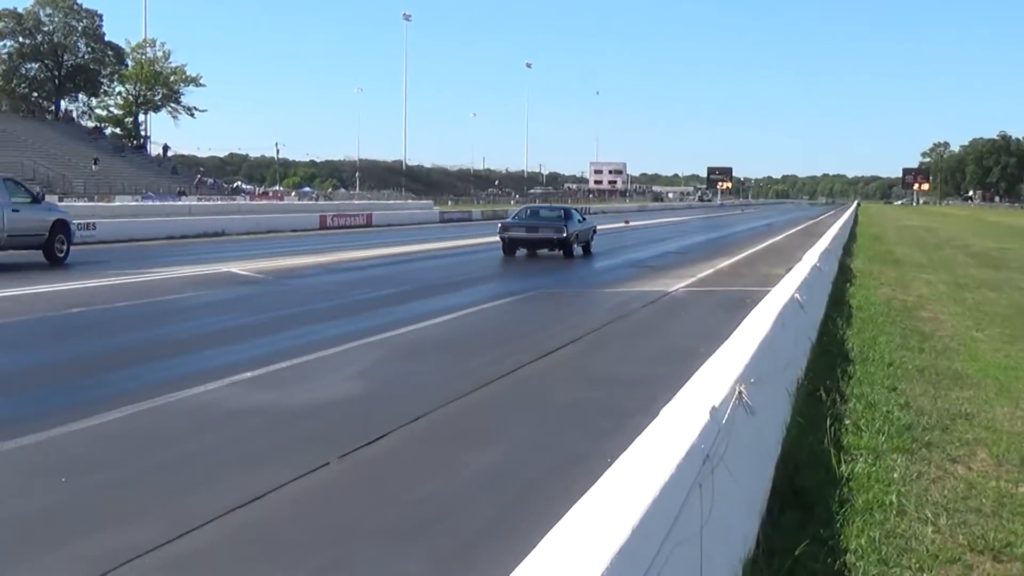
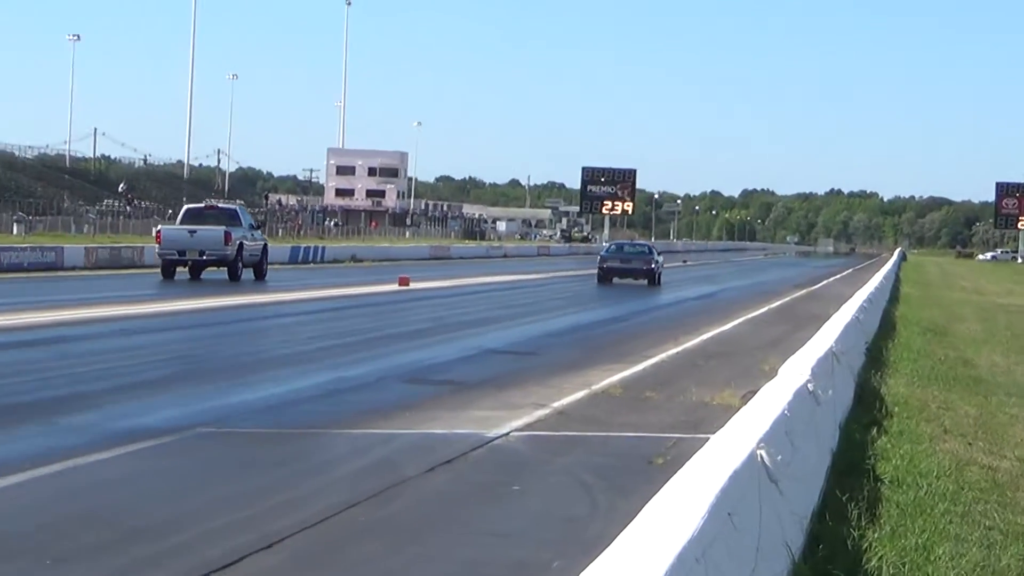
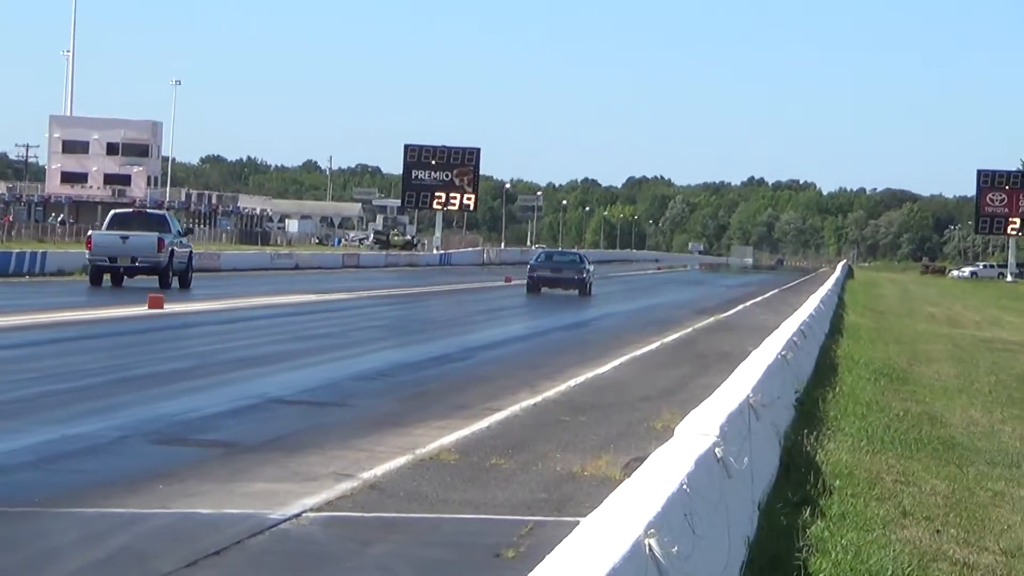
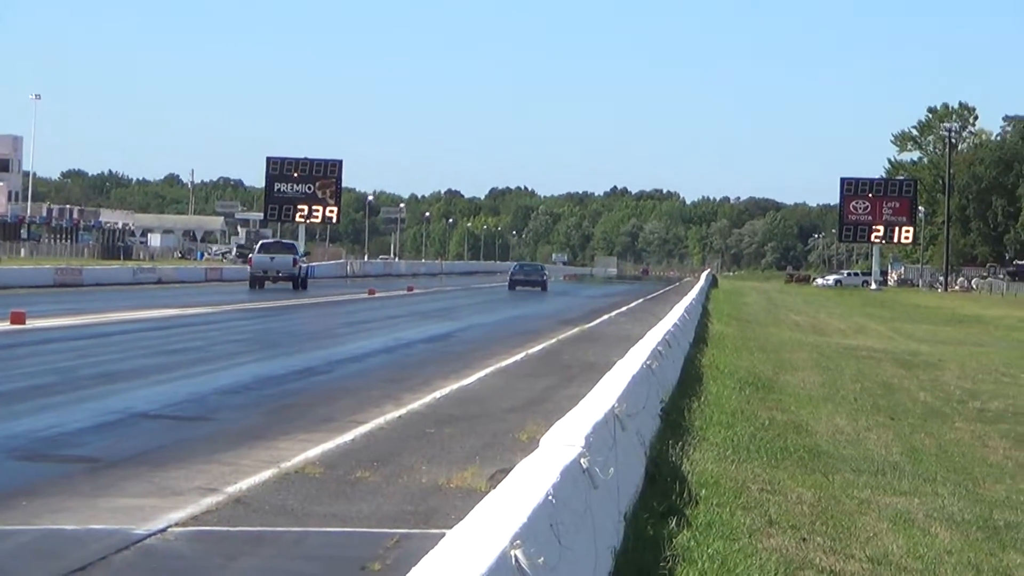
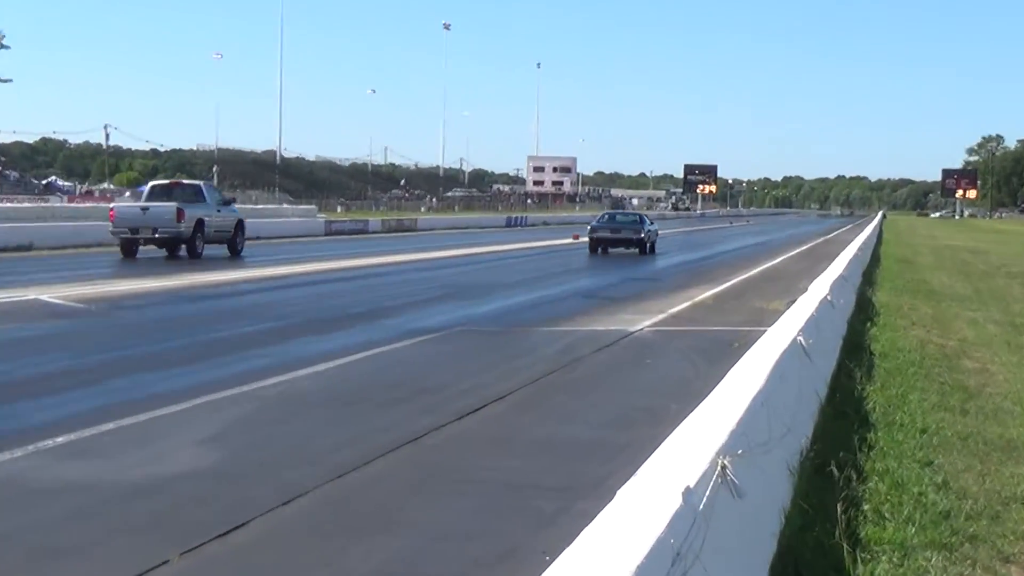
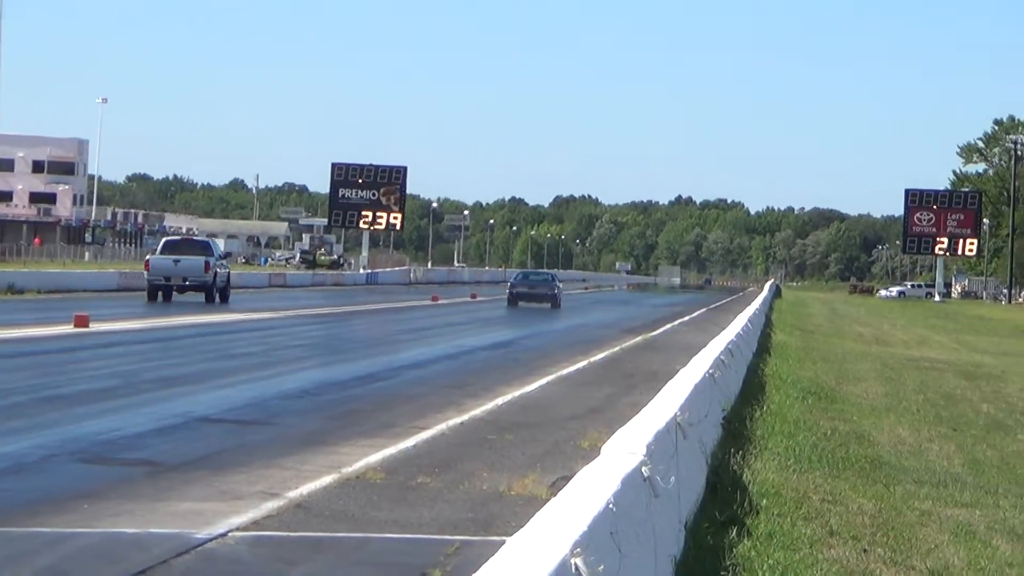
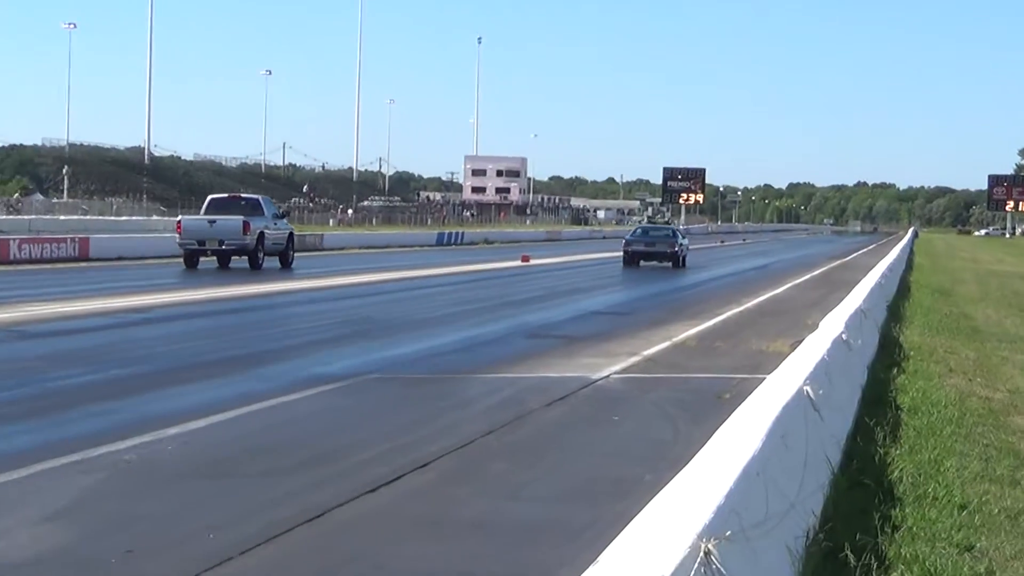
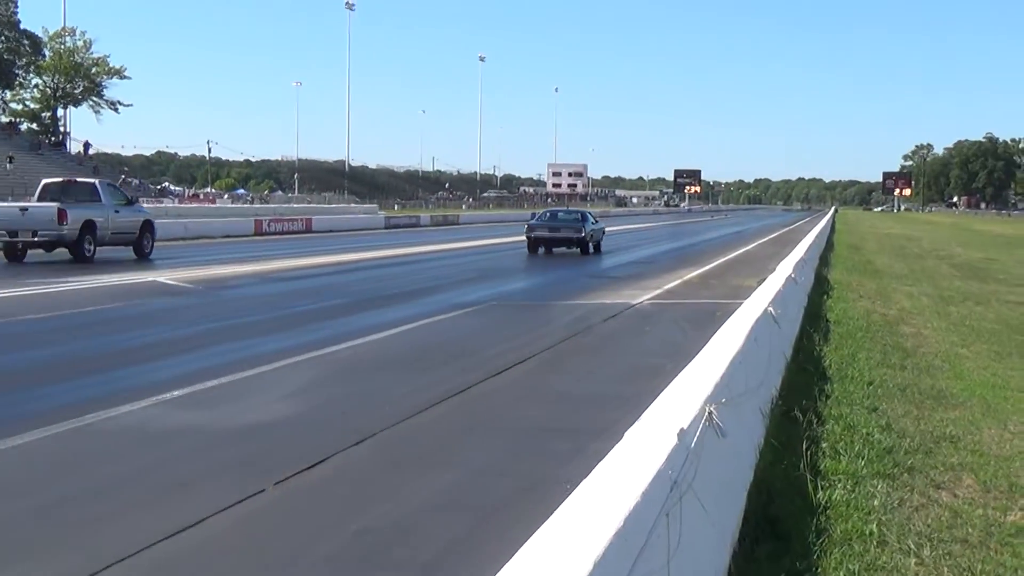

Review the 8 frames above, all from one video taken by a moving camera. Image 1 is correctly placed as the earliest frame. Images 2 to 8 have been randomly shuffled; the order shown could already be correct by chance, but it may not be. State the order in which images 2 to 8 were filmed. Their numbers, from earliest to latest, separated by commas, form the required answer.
8, 5, 7, 2, 3, 6, 4
